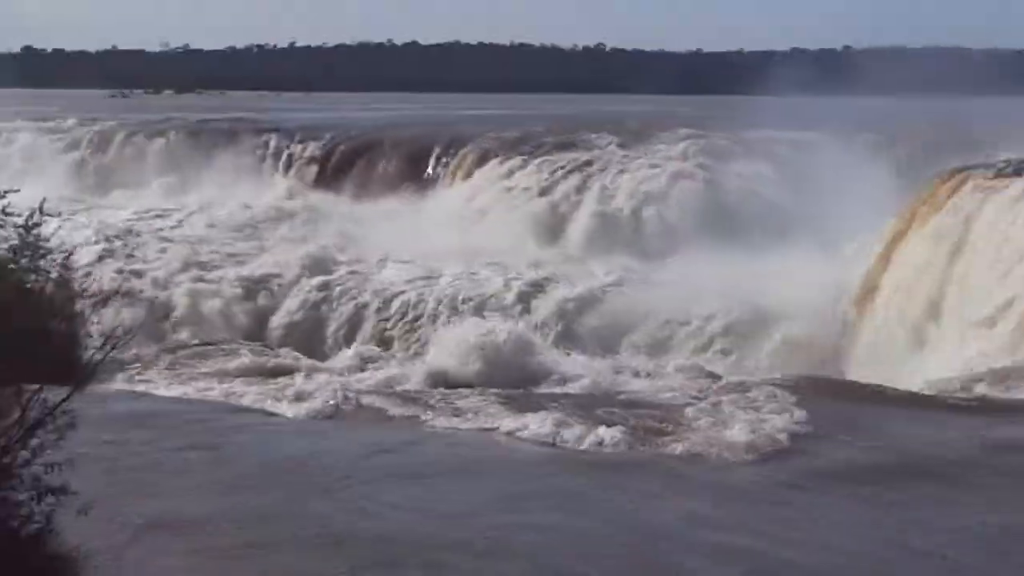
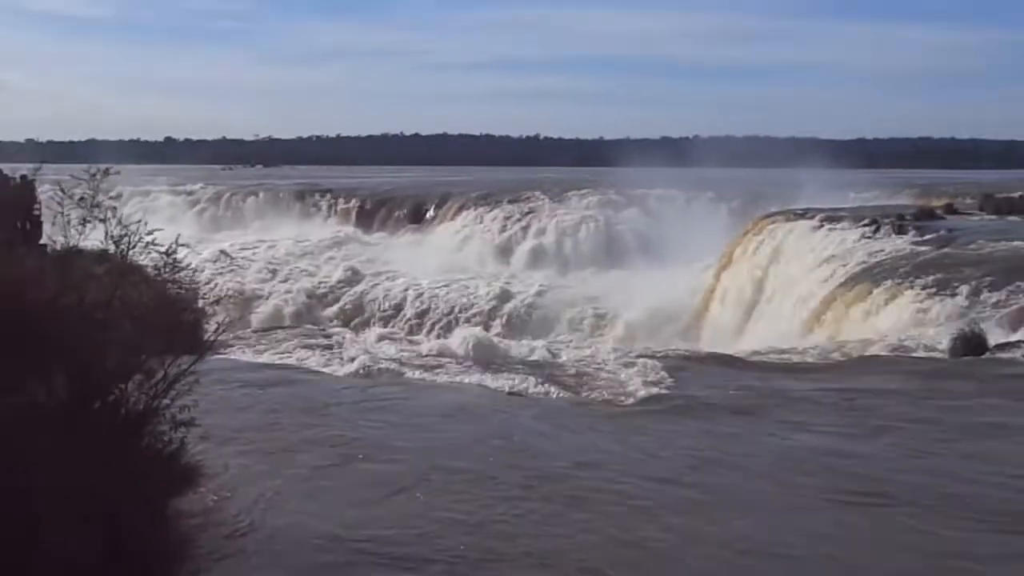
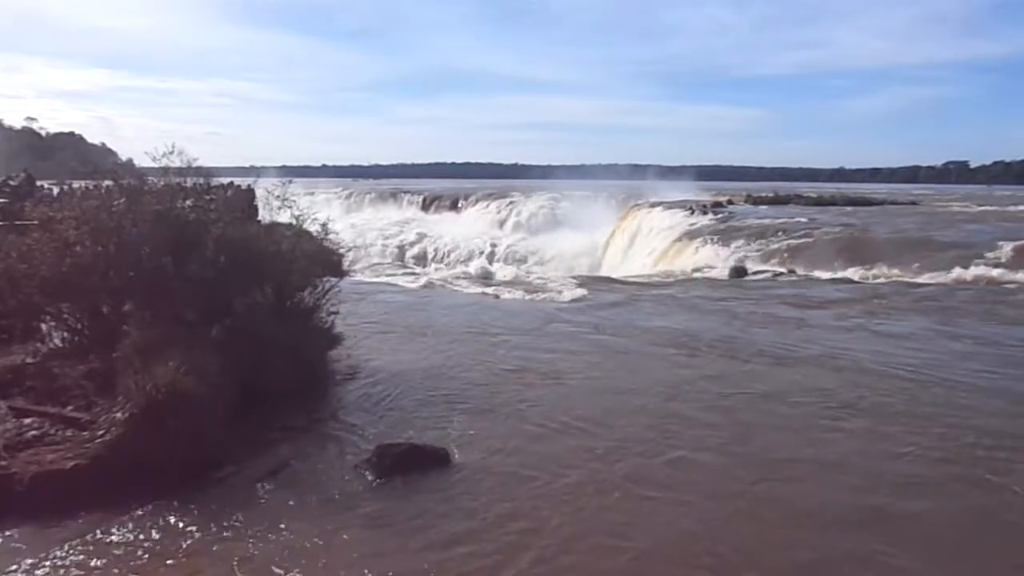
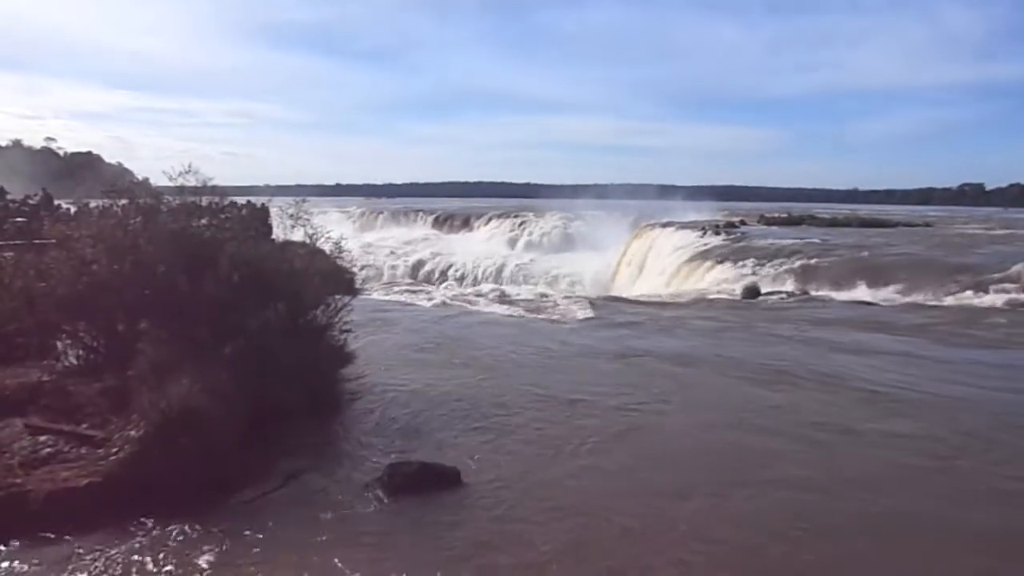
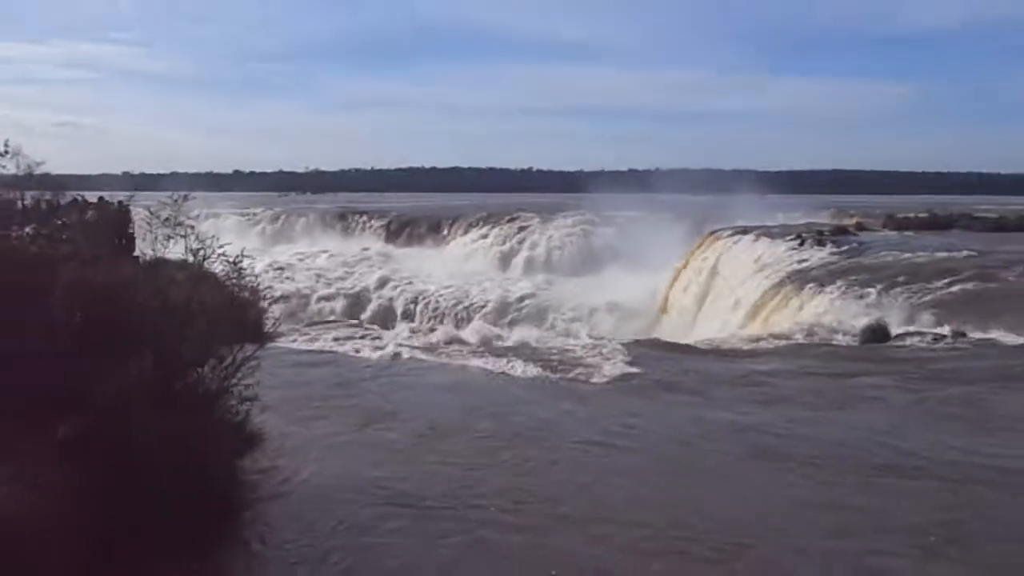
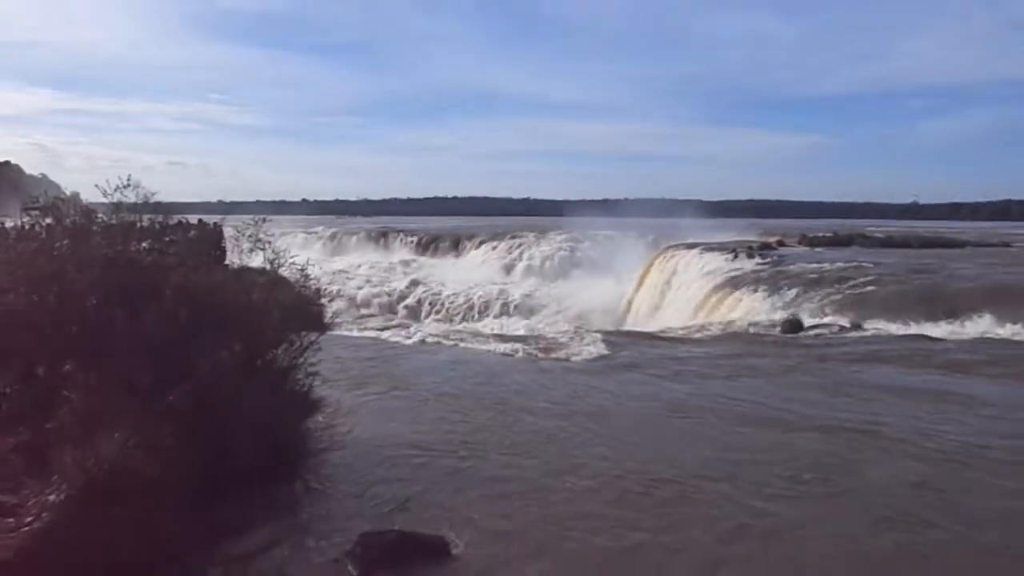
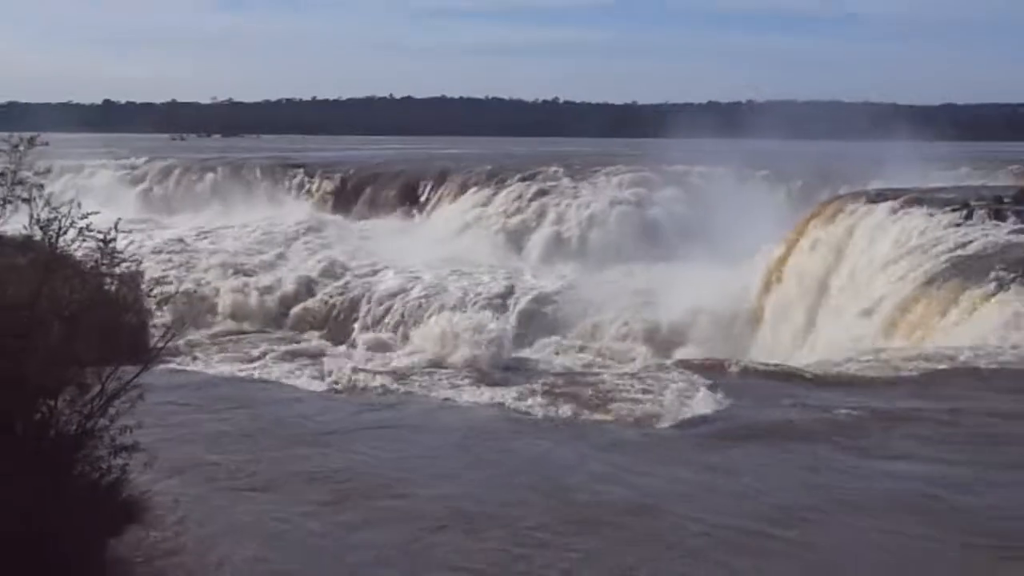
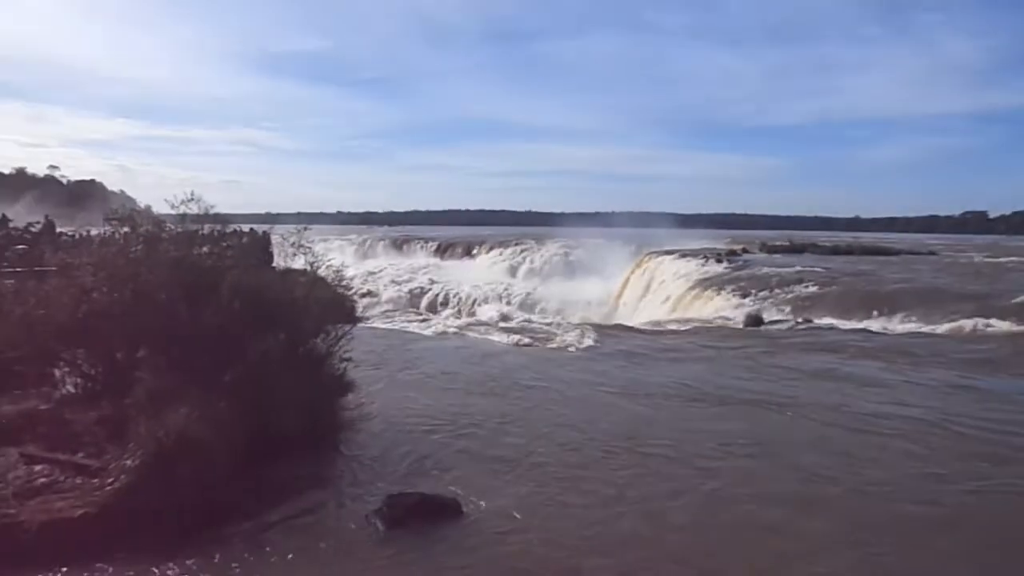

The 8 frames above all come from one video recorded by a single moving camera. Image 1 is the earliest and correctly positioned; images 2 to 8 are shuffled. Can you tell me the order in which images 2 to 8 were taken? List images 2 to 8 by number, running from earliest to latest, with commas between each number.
7, 2, 5, 6, 8, 4, 3
